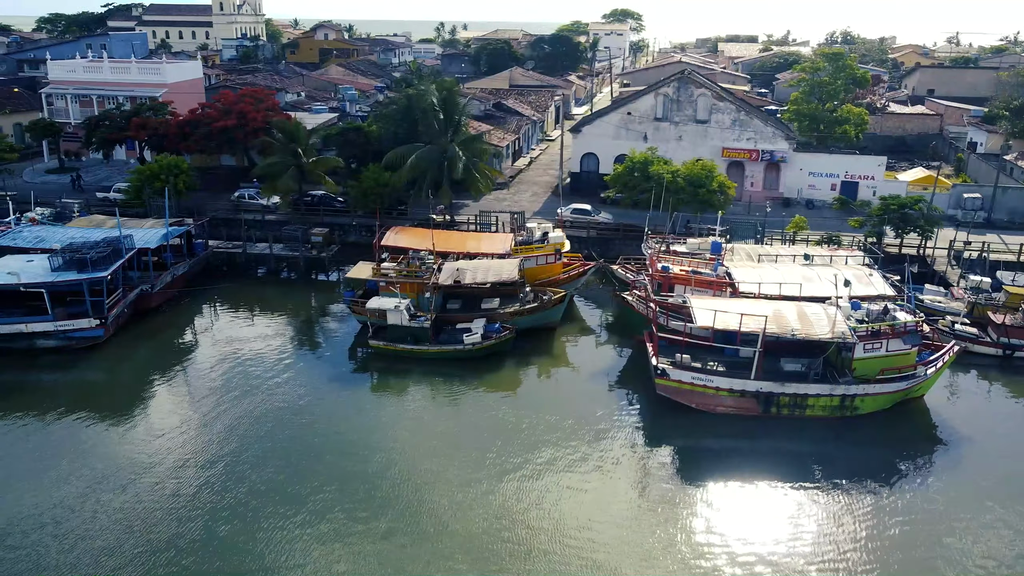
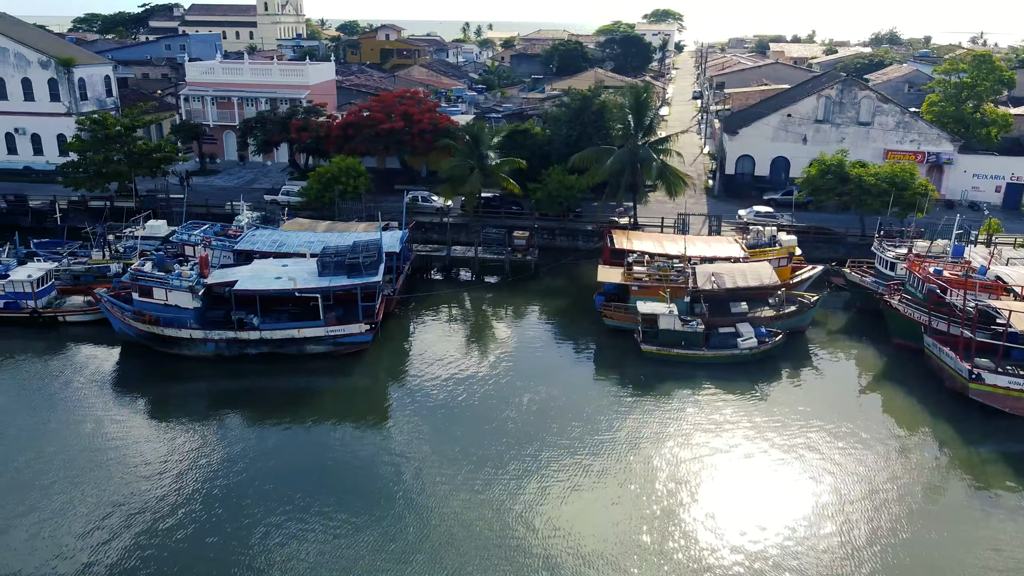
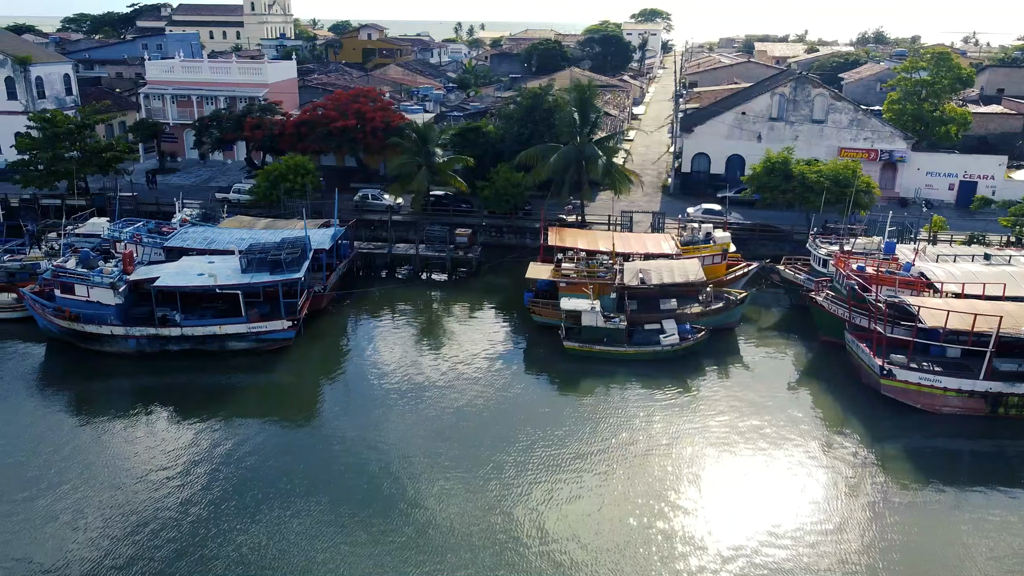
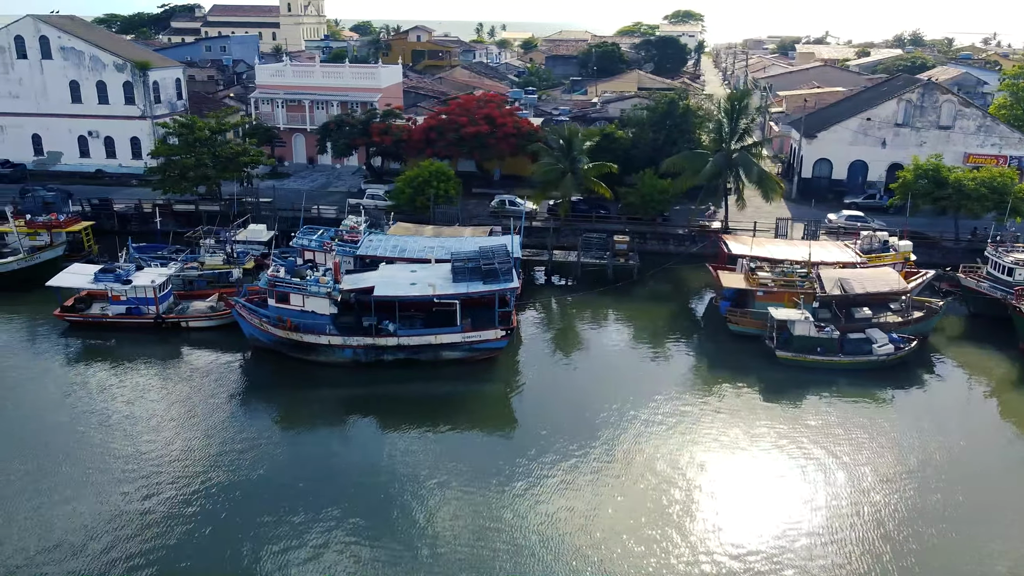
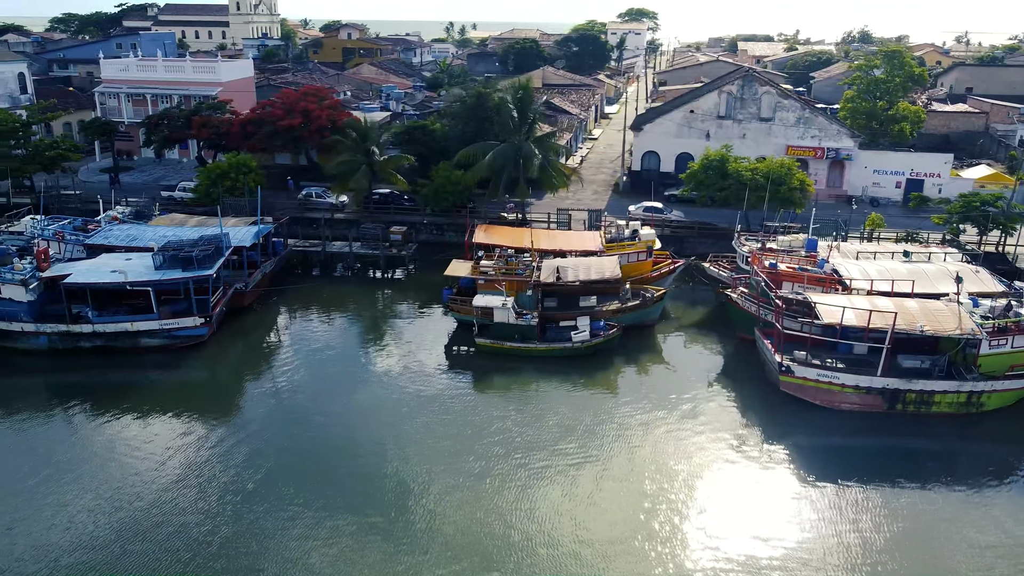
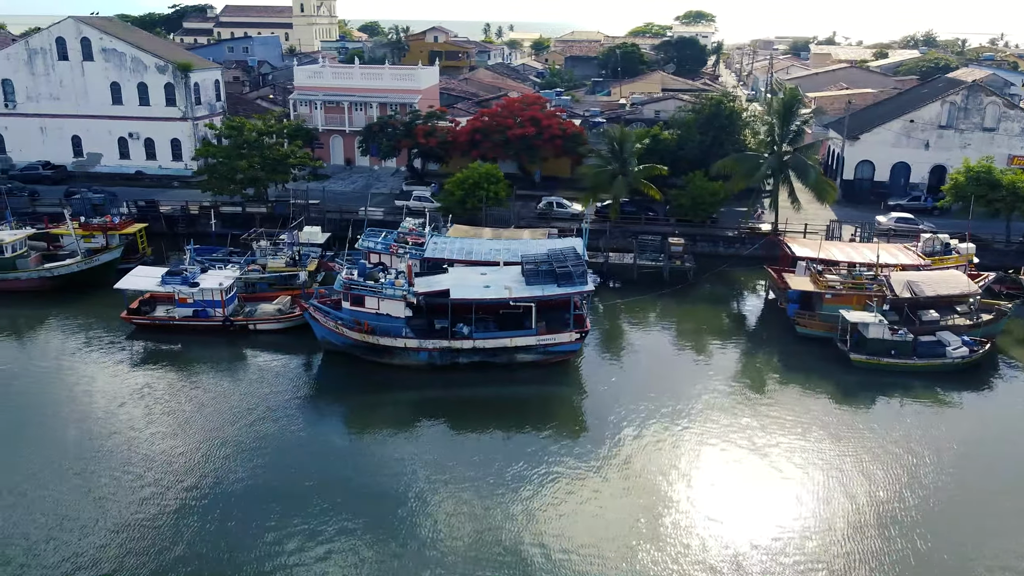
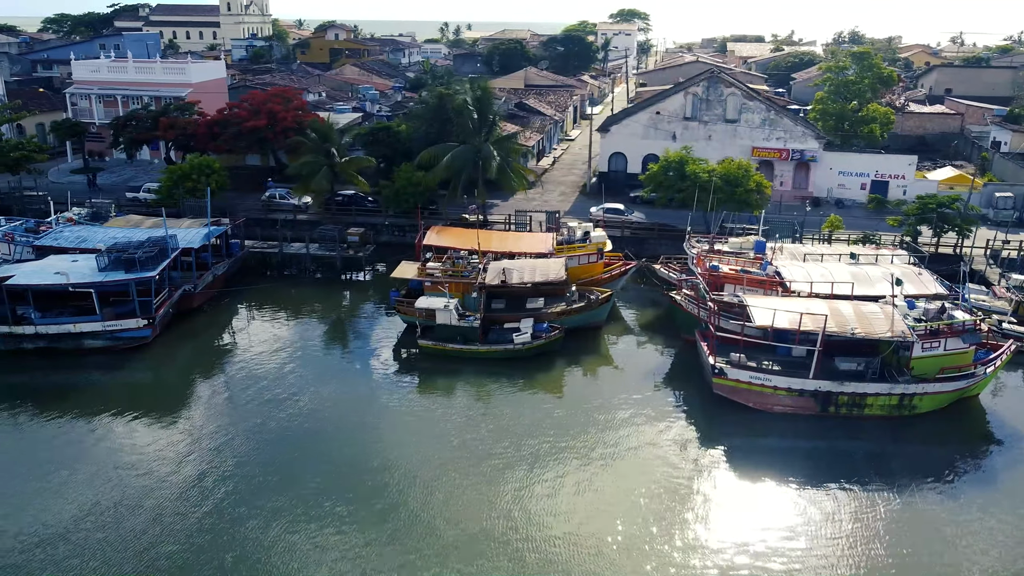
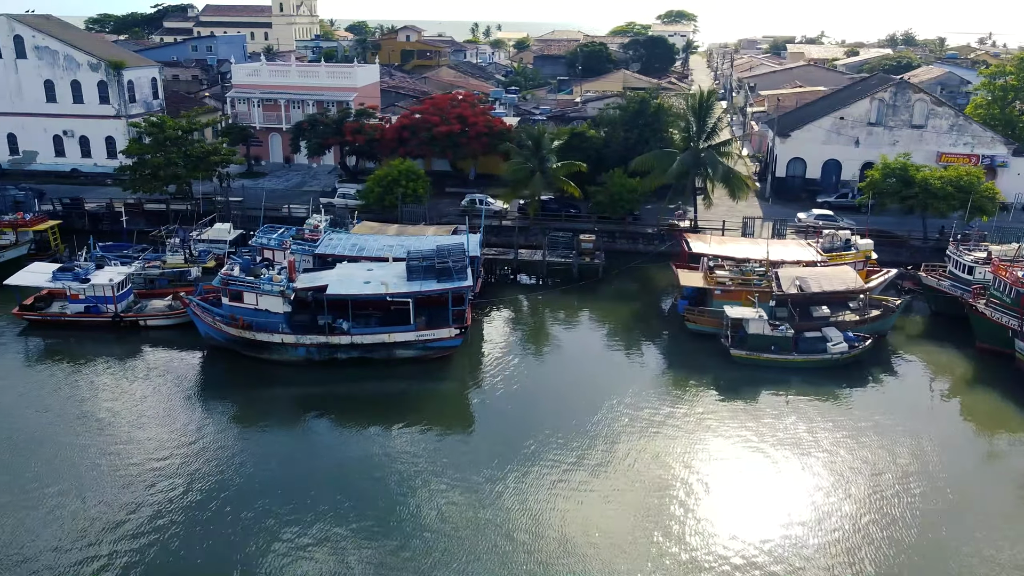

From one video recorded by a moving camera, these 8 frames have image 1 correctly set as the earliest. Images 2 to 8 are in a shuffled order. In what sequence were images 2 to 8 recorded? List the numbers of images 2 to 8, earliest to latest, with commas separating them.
7, 5, 3, 2, 8, 4, 6
